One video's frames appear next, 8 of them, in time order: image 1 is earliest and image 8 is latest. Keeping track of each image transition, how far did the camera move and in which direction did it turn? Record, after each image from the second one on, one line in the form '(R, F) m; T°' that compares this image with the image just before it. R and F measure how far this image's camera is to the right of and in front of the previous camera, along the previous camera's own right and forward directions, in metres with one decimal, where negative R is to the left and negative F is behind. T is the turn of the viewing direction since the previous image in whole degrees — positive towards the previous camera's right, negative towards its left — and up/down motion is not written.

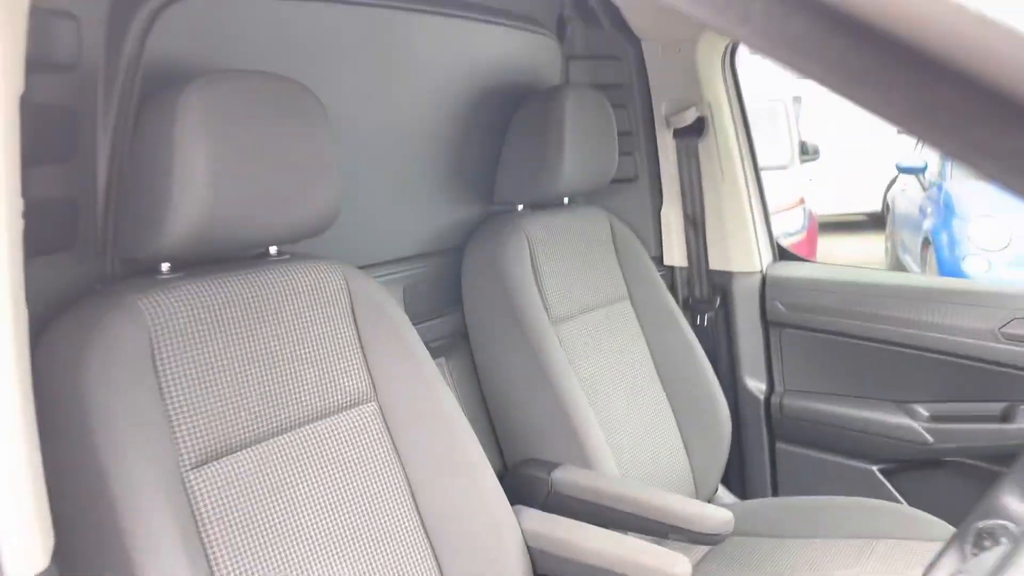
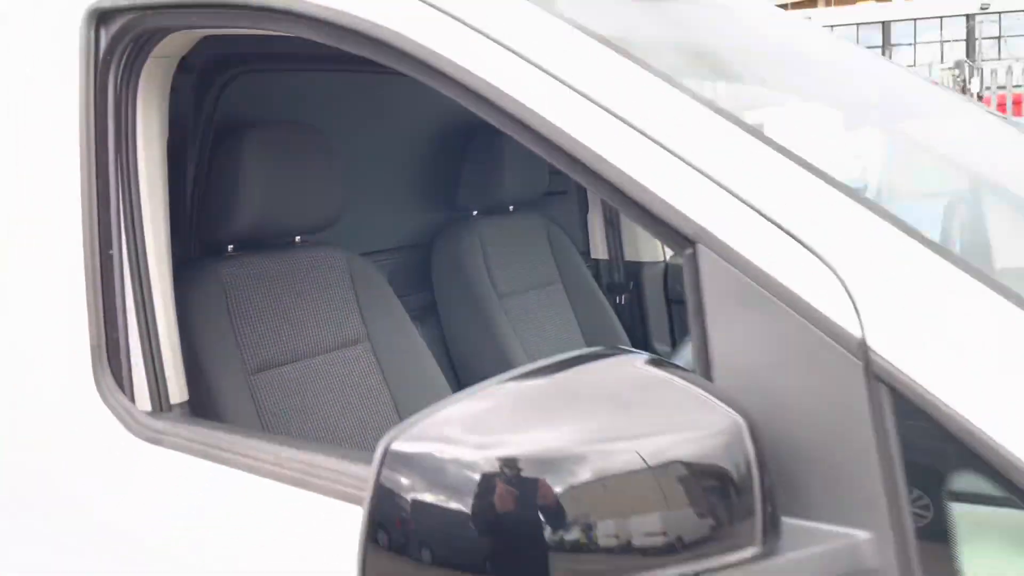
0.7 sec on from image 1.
(+0.1, -0.6) m; +1°
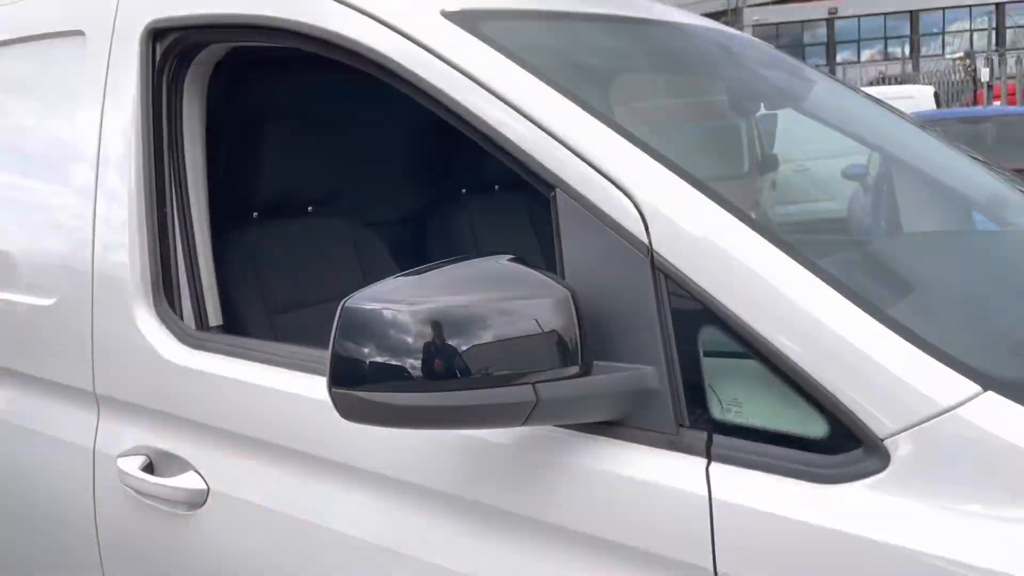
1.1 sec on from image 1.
(+0.1, -0.4) m; -2°
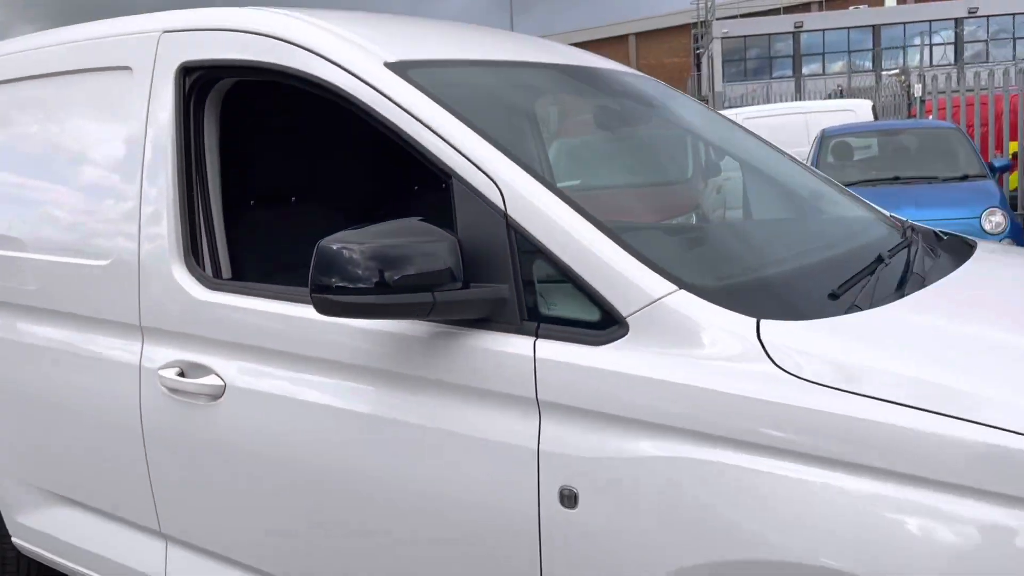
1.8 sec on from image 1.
(+0.1, -0.7) m; +2°
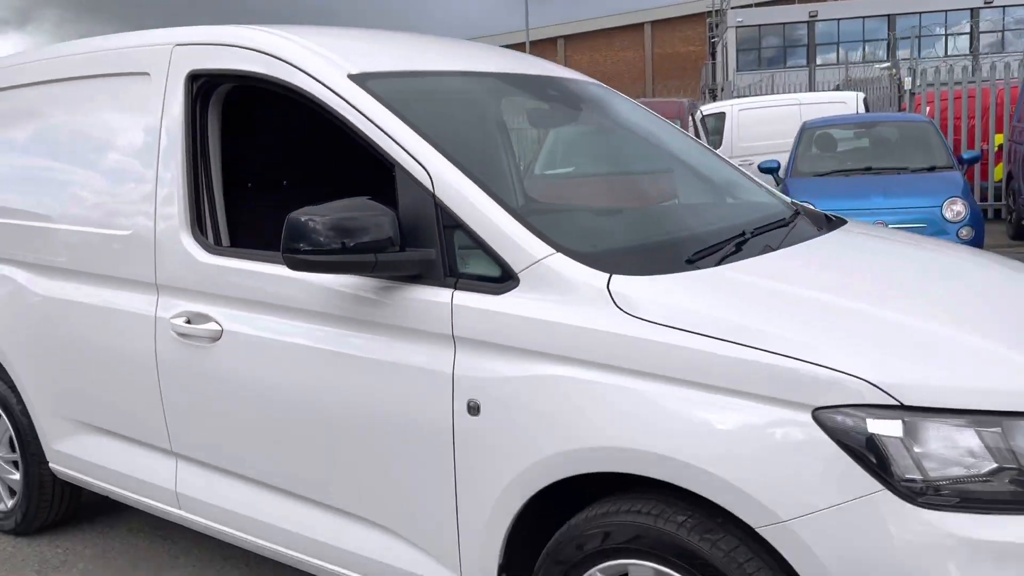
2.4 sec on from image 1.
(+0.2, -0.5) m; -1°
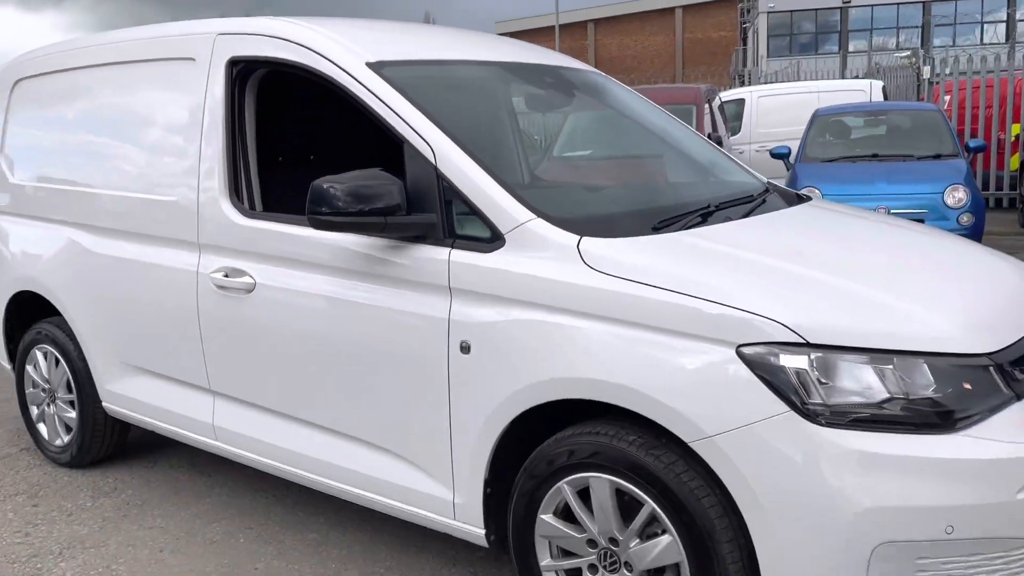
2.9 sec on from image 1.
(+0.1, -0.4) m; -2°
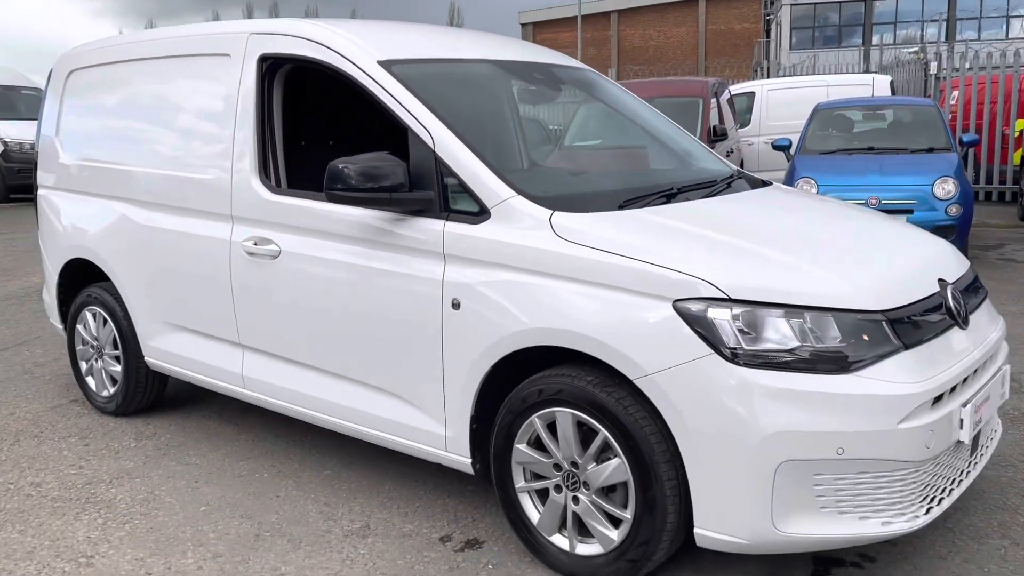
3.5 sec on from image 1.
(+0.1, -0.5) m; -1°
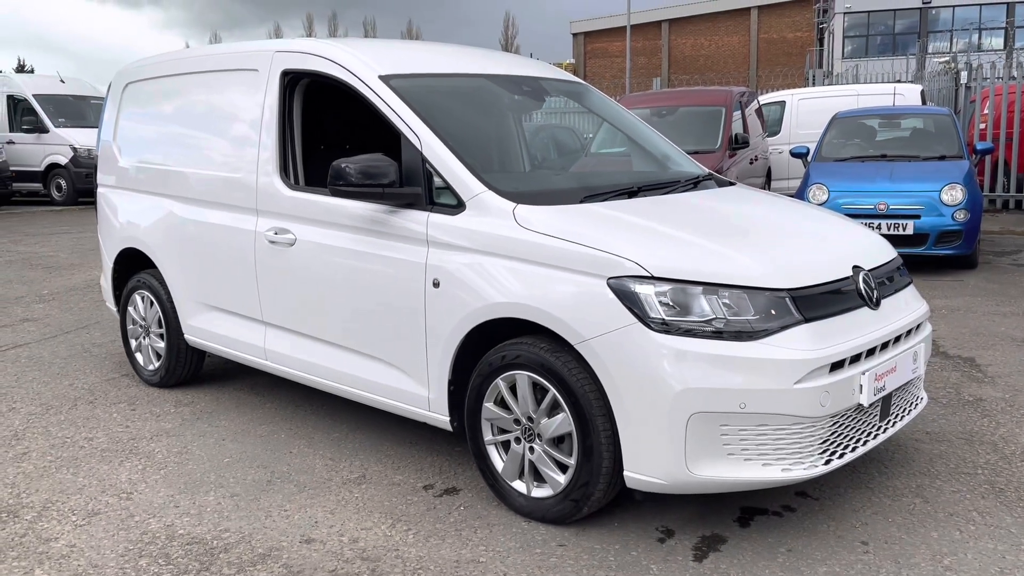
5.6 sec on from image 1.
(+0.3, -0.5) m; -4°
